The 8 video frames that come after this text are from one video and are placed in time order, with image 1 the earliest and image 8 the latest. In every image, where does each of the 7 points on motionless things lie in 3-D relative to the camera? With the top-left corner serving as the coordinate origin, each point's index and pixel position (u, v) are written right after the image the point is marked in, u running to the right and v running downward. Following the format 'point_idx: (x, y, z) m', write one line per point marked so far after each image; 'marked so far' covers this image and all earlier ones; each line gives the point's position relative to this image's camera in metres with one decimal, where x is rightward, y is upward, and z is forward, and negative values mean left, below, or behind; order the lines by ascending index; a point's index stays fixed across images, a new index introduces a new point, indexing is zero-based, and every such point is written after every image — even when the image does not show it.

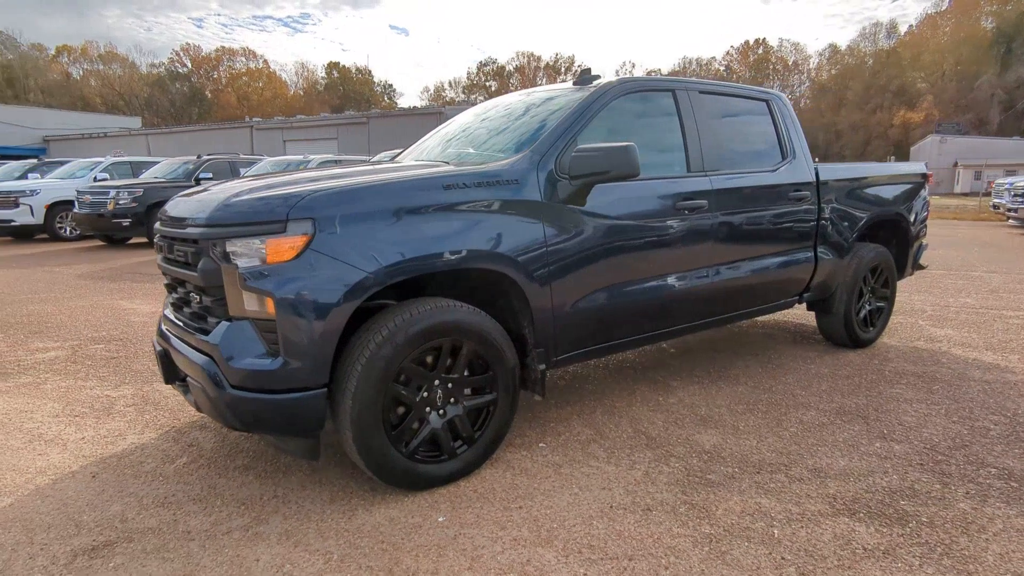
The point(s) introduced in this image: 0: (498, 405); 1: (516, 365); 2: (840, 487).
0: (-0.1, -0.5, +2.8) m
1: (0.0, -0.4, +2.9) m
2: (+1.4, -0.9, +2.7) m
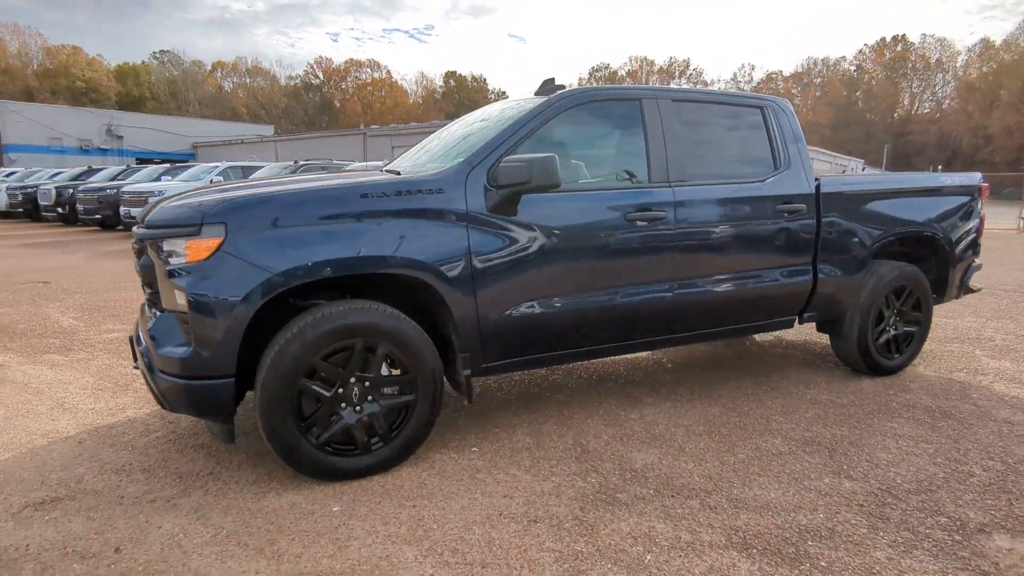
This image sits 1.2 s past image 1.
0: (-0.4, -0.6, +2.9) m
1: (-0.4, -0.4, +2.9) m
2: (+1.0, -1.0, +2.5) m
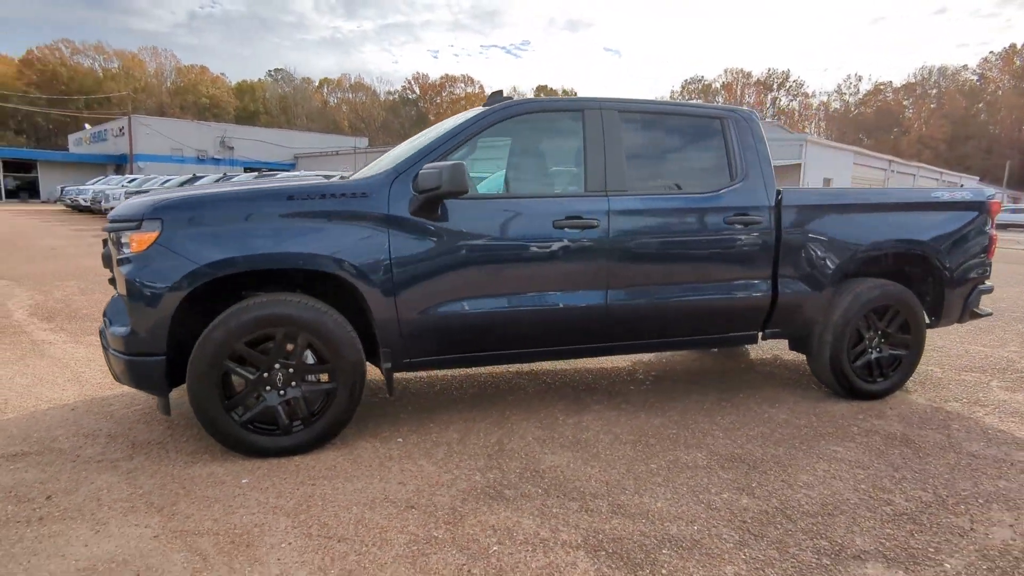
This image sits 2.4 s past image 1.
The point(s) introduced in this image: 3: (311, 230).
0: (-0.9, -0.5, +3.1) m
1: (-0.8, -0.4, +3.1) m
2: (+0.4, -1.0, +2.5) m
3: (-1.0, +0.3, +3.0) m
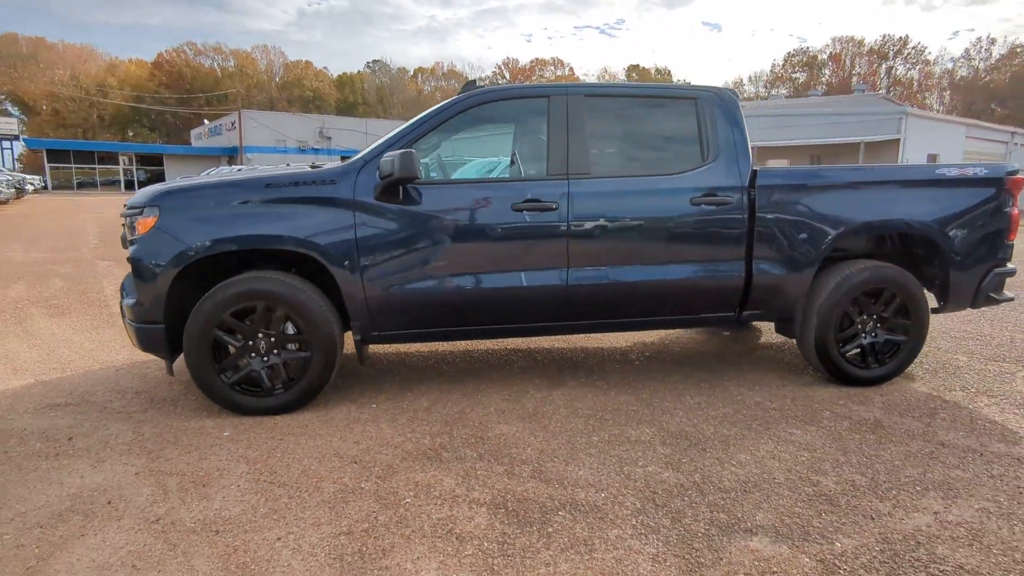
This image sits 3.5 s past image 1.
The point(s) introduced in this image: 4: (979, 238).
0: (-1.1, -0.4, +3.5) m
1: (-1.0, -0.3, +3.5) m
2: (+0.1, -0.9, +2.7) m
3: (-1.3, +0.4, +3.3) m
4: (+3.0, +0.3, +3.9) m
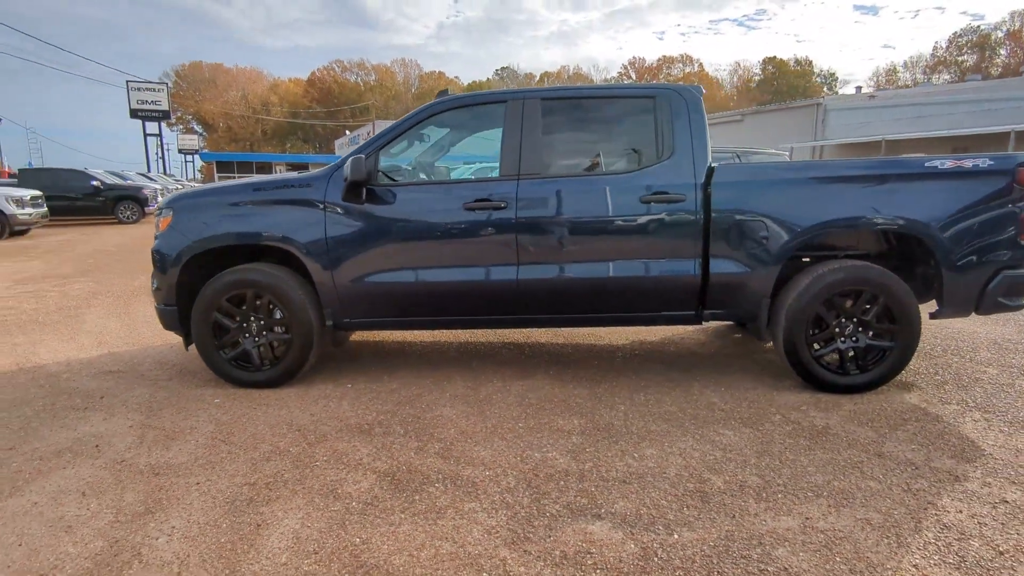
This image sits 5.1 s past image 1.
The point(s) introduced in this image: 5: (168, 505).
0: (-1.4, -0.4, +4.0) m
1: (-1.3, -0.2, +3.9) m
2: (-0.4, -0.8, +2.9) m
3: (-1.6, +0.5, +3.8) m
4: (+2.7, +0.3, +3.5) m
5: (-1.5, -0.9, +2.6) m
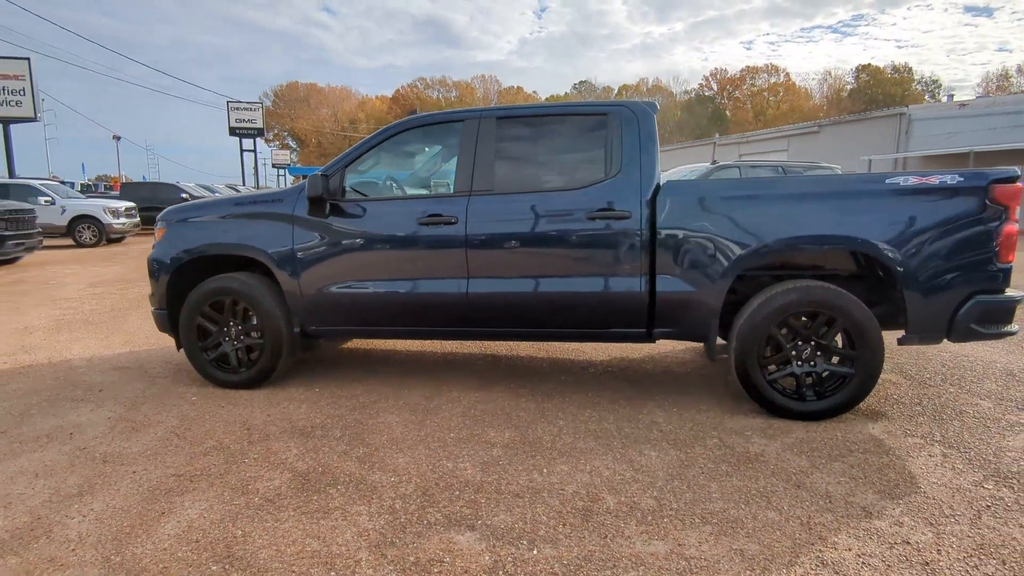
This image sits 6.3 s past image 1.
0: (-1.7, -0.4, +4.2) m
1: (-1.6, -0.3, +4.2) m
2: (-0.8, -0.9, +3.1) m
3: (-1.8, +0.4, +4.1) m
4: (+2.4, +0.2, +3.3) m
5: (-1.9, -0.9, +2.8) m
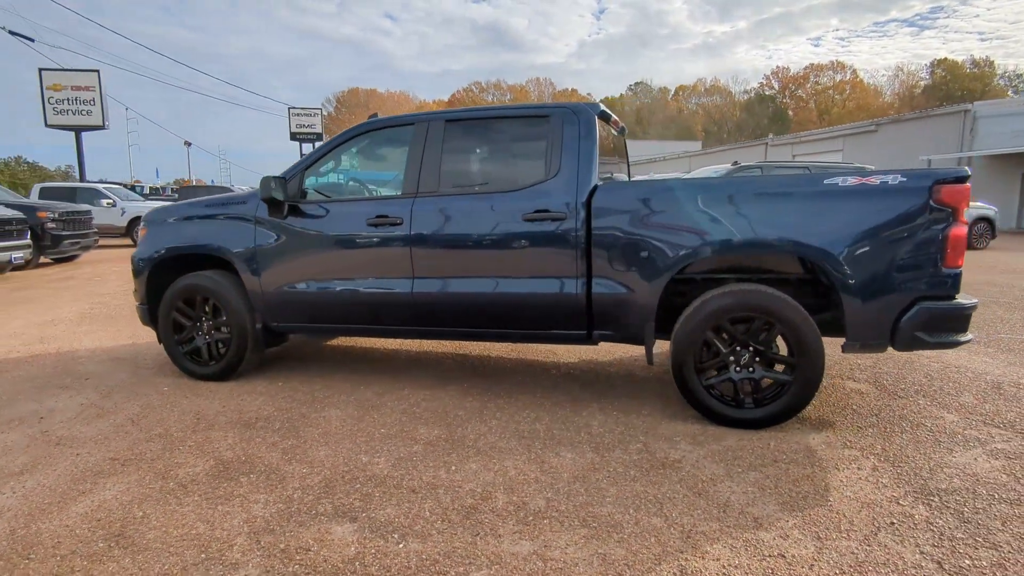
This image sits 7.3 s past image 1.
0: (-2.0, -0.4, +4.4) m
1: (-1.9, -0.2, +4.4) m
2: (-1.3, -0.9, +3.2) m
3: (-2.1, +0.4, +4.3) m
4: (+2.0, +0.1, +3.1) m
5: (-2.4, -0.9, +3.1) m
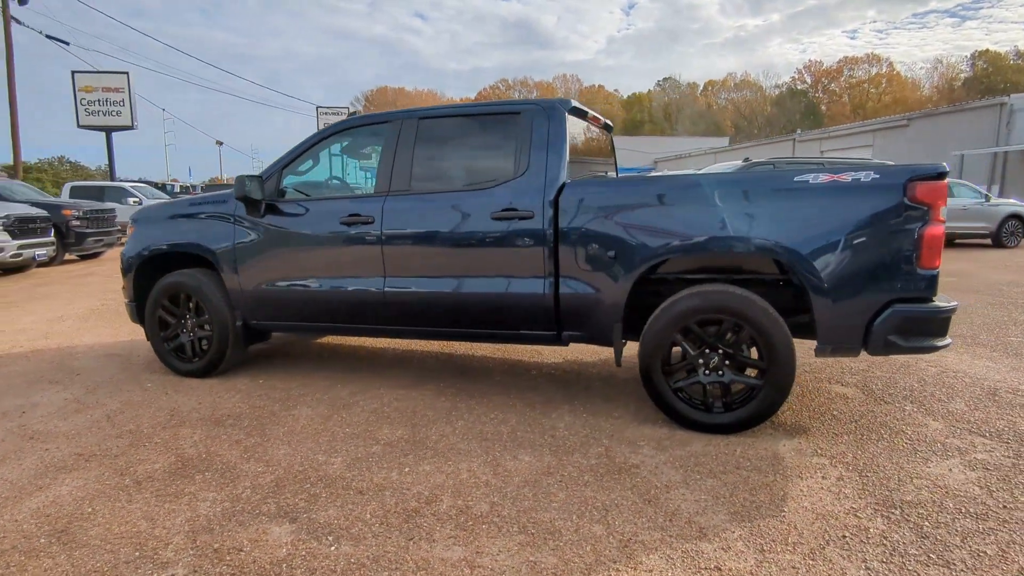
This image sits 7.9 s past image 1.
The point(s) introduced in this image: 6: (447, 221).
0: (-2.2, -0.4, +4.5) m
1: (-2.1, -0.2, +4.4) m
2: (-1.5, -0.9, +3.2) m
3: (-2.3, +0.5, +4.4) m
4: (+1.7, +0.1, +3.0) m
5: (-2.6, -0.9, +3.1) m
6: (-0.4, +0.4, +3.7) m
